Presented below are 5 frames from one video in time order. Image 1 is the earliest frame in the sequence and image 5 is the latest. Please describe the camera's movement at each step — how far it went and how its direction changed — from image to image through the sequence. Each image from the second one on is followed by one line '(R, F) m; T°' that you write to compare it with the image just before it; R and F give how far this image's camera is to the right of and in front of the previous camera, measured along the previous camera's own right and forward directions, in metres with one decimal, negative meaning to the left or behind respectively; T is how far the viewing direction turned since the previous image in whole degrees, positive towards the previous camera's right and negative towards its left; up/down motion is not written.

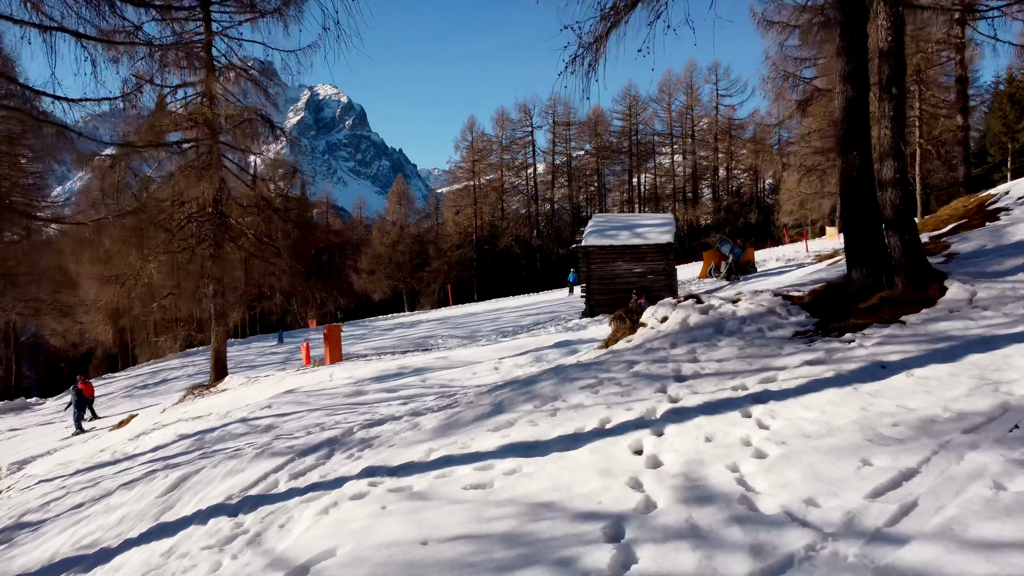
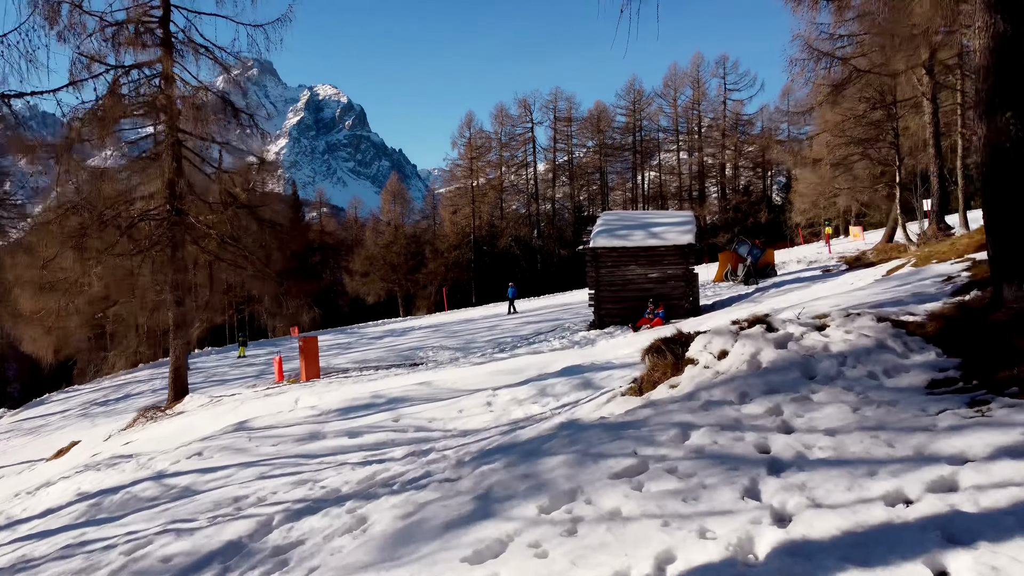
(0.0, +1.9) m; 0°
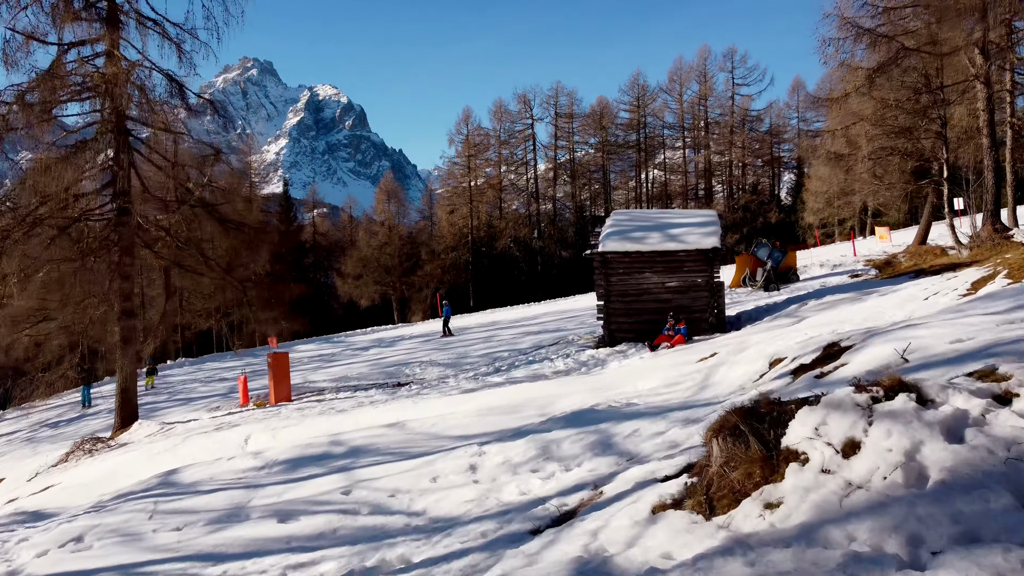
(+0.1, +1.8) m; 0°
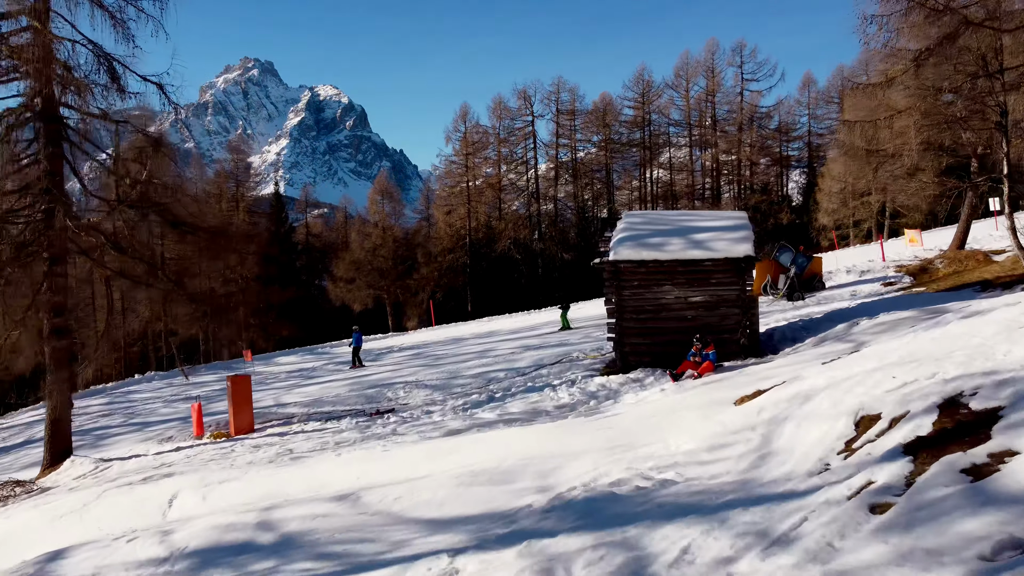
(+0.1, +1.8) m; 0°
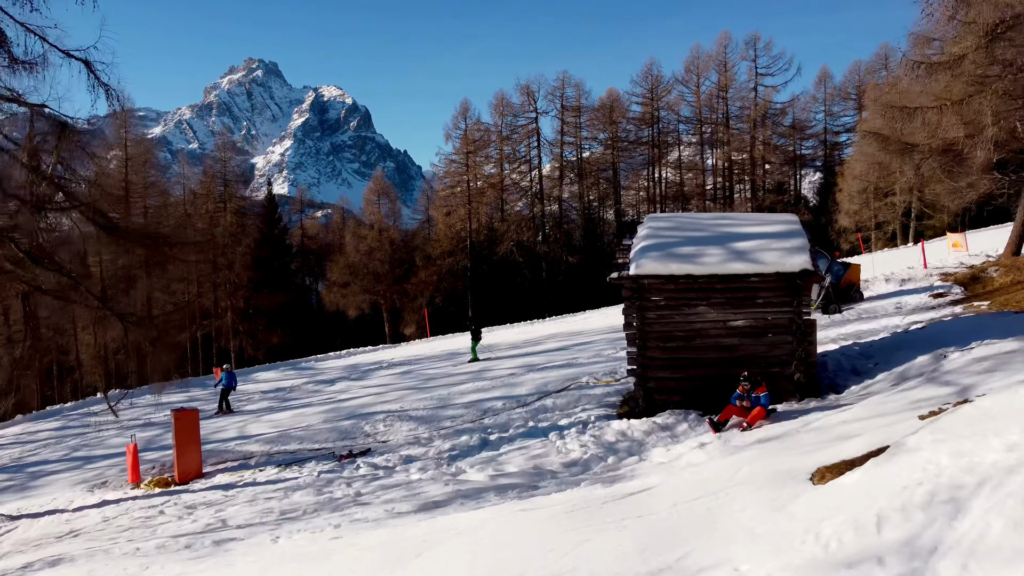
(+0.1, +1.9) m; 0°
